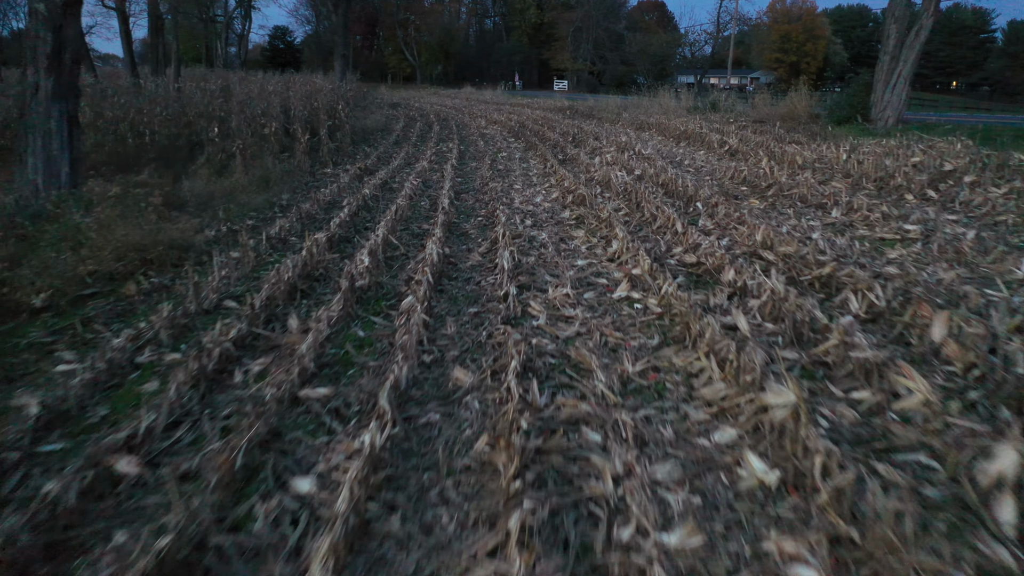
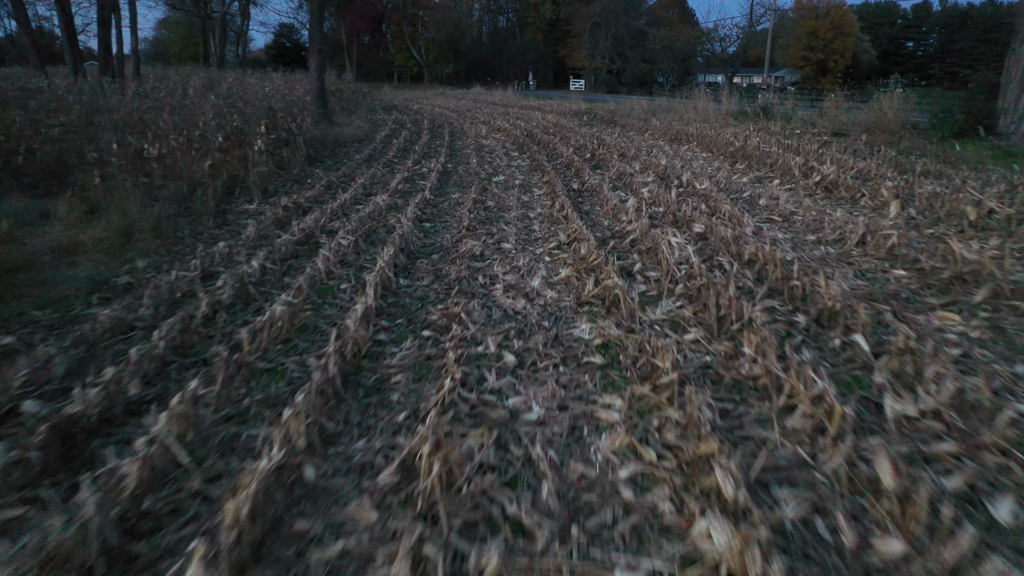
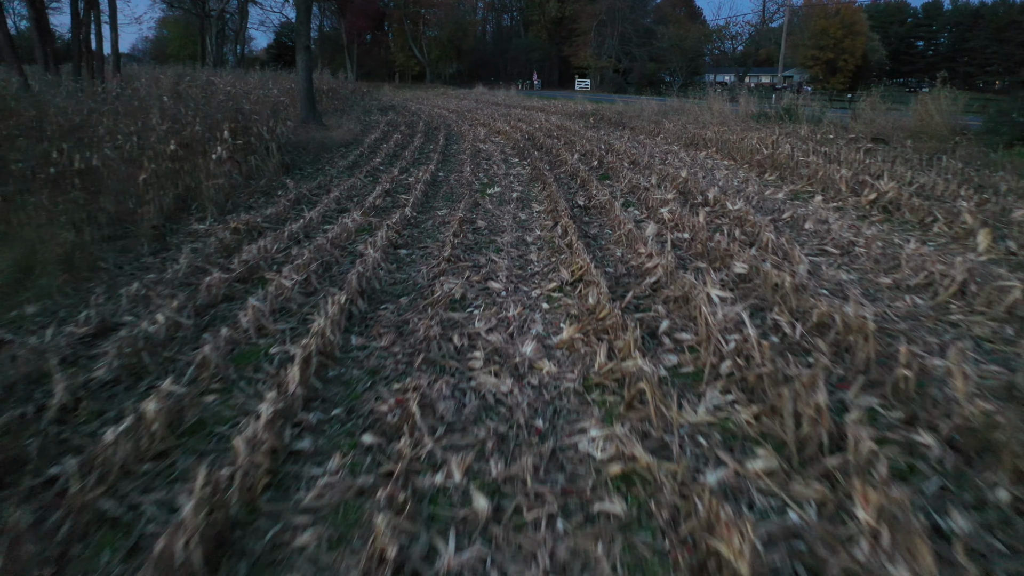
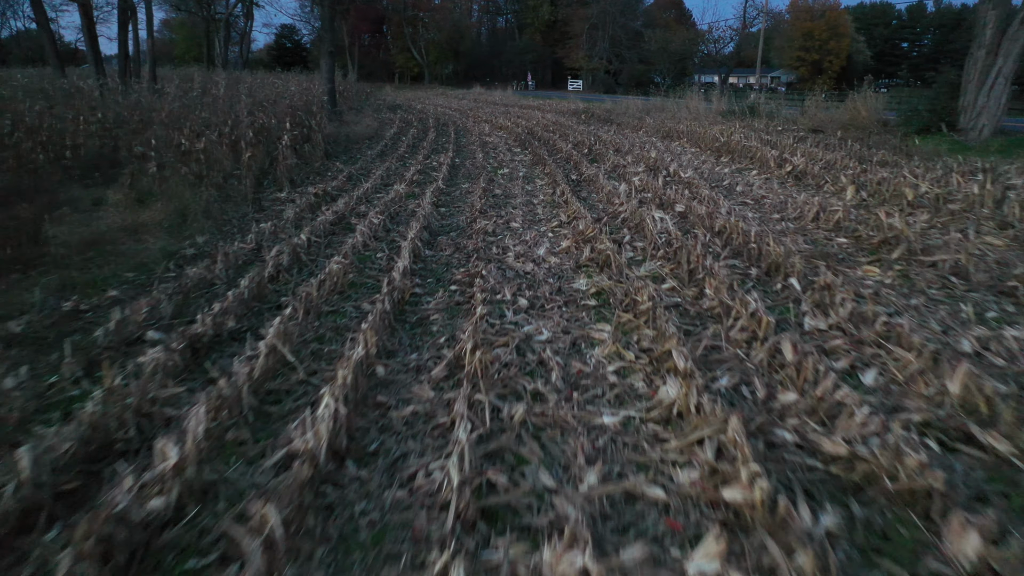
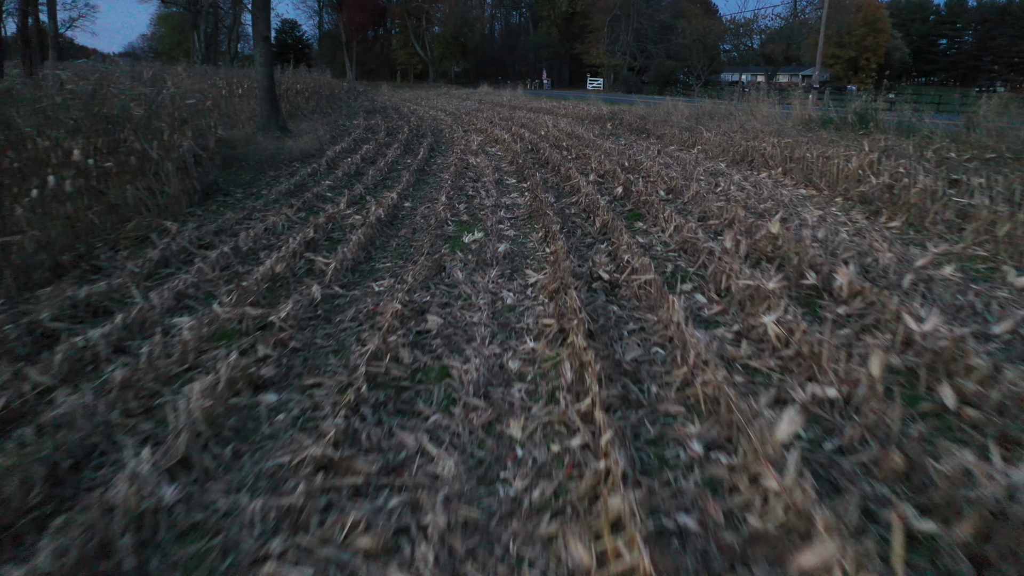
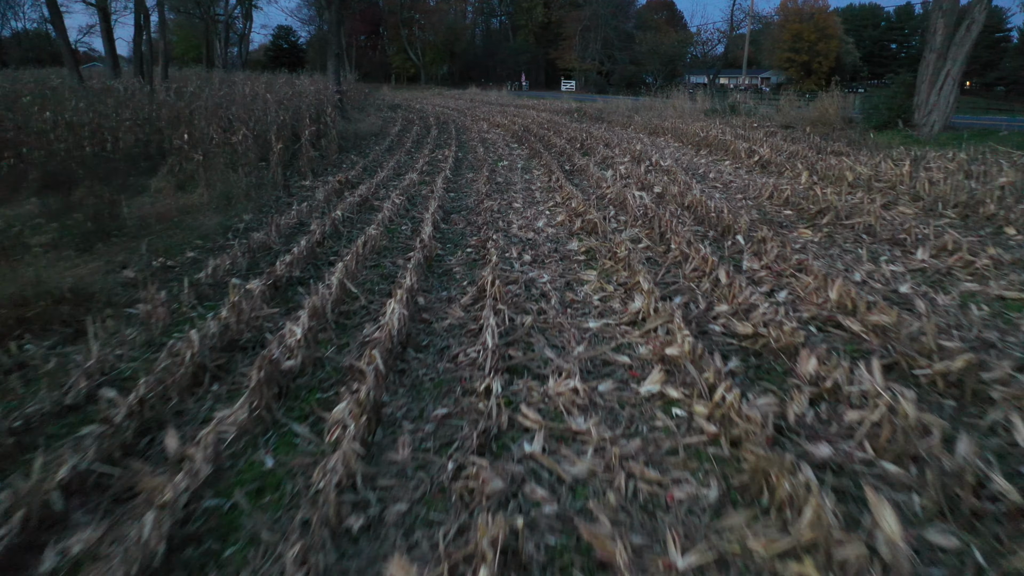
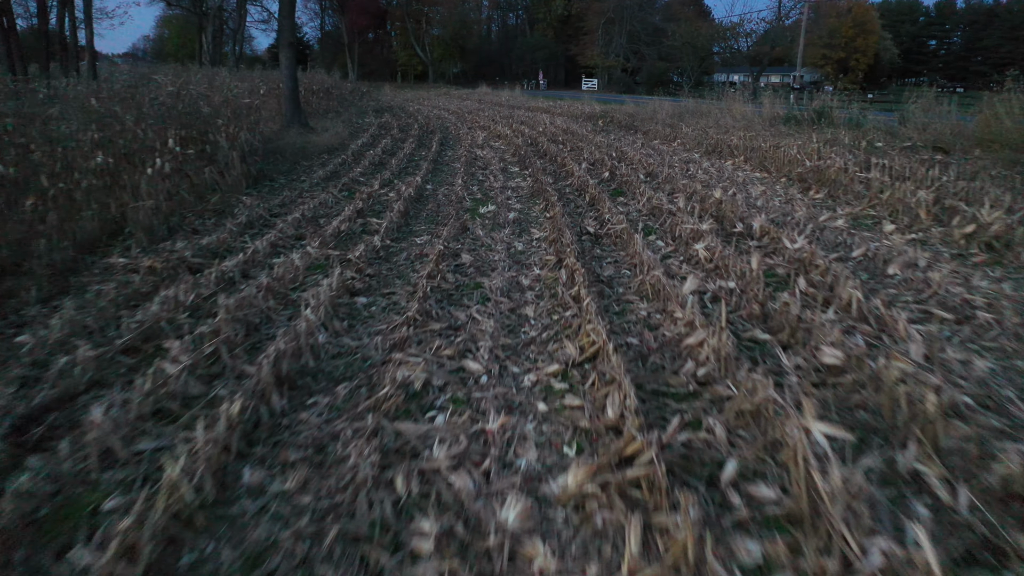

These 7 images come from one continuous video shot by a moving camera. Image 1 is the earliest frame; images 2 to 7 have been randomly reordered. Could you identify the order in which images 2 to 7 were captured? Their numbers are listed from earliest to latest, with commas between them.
6, 4, 2, 3, 7, 5
